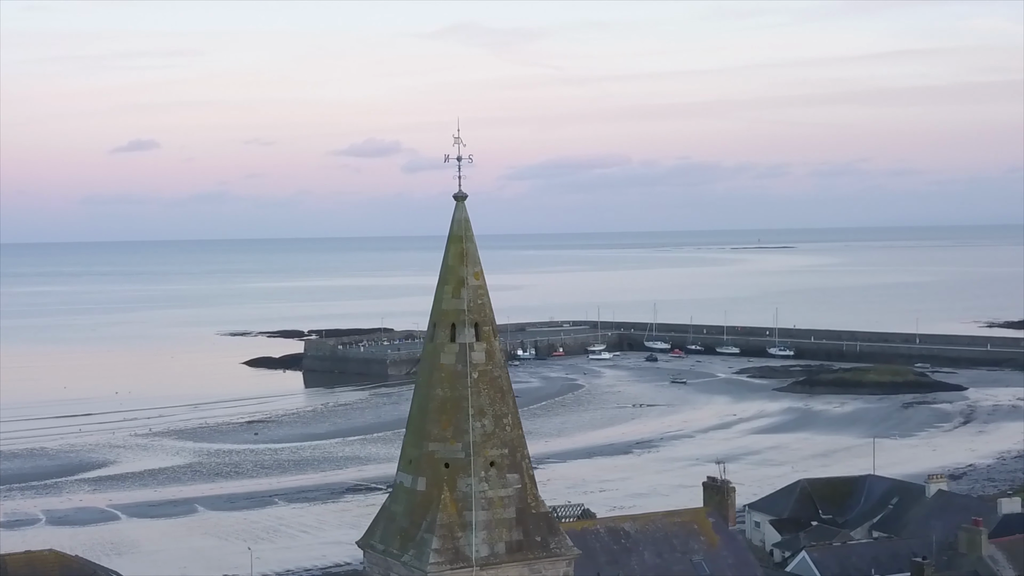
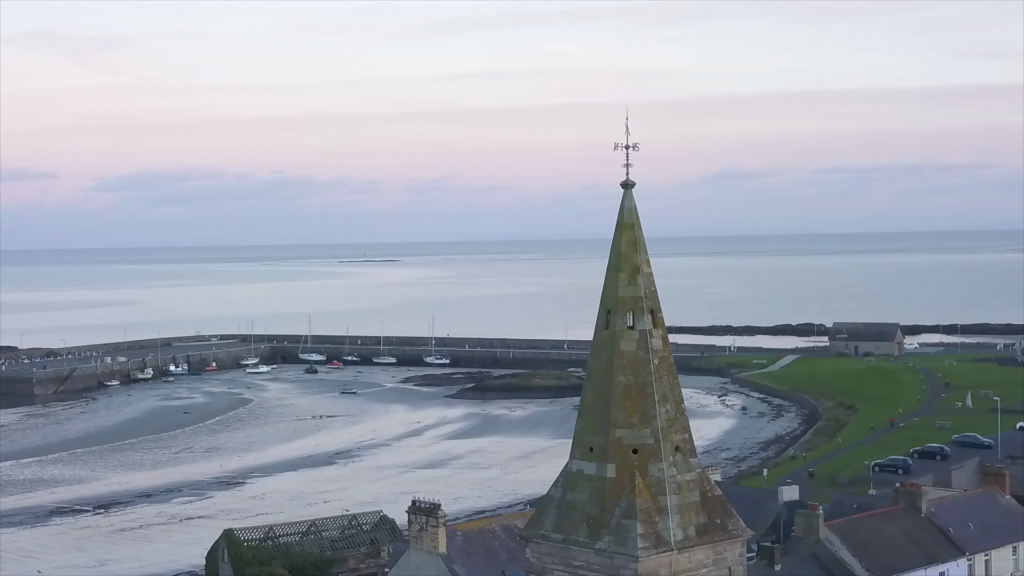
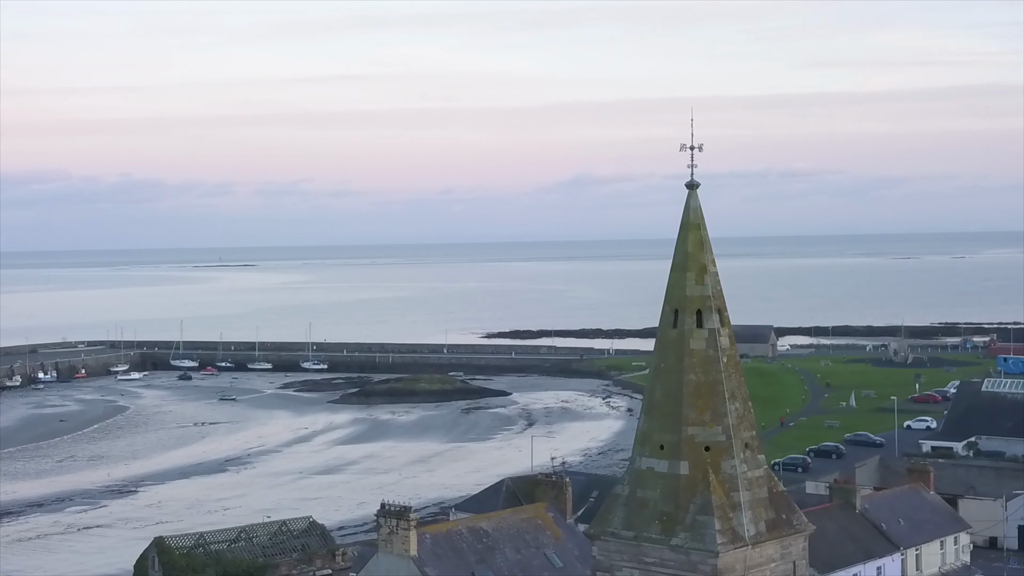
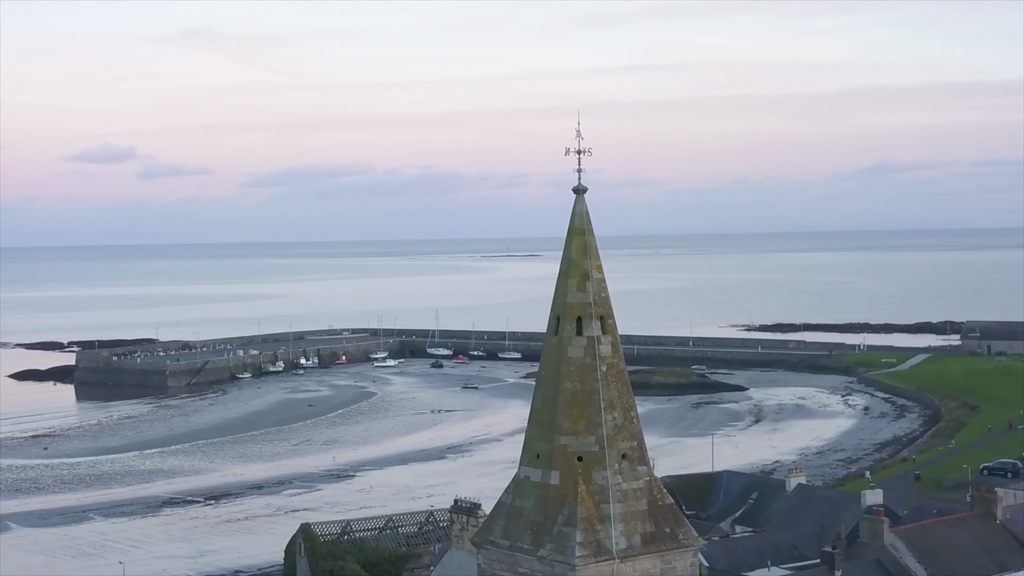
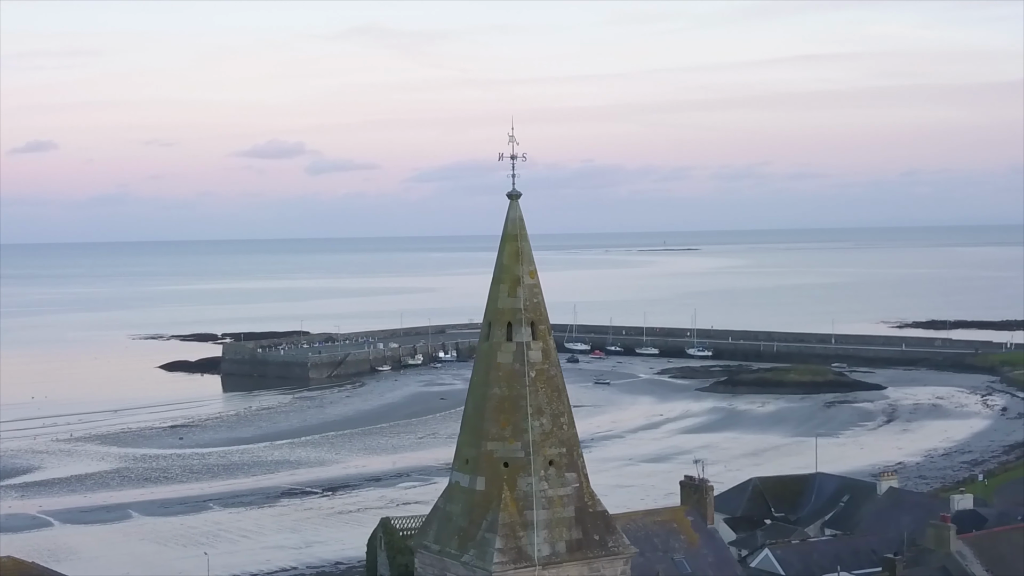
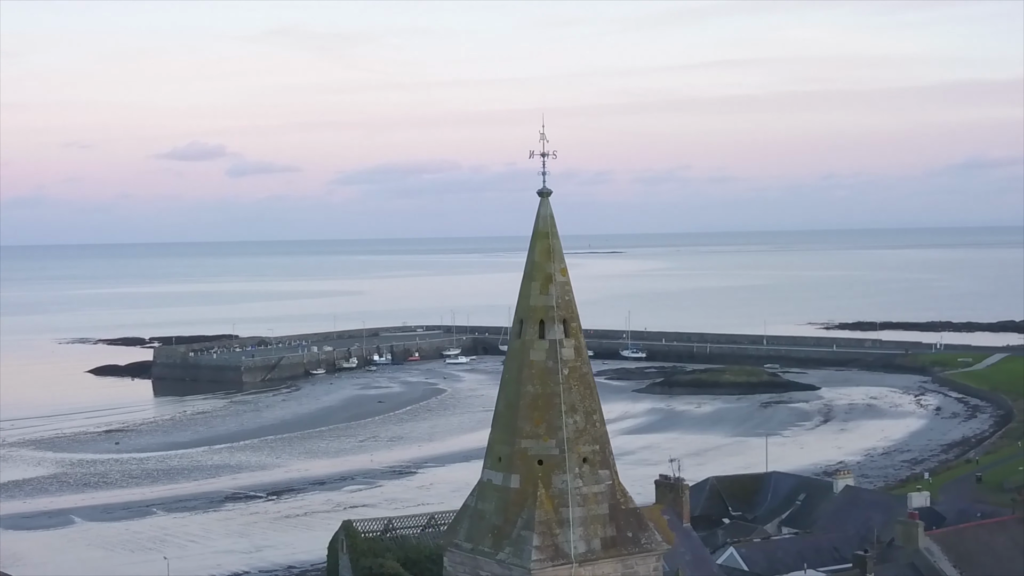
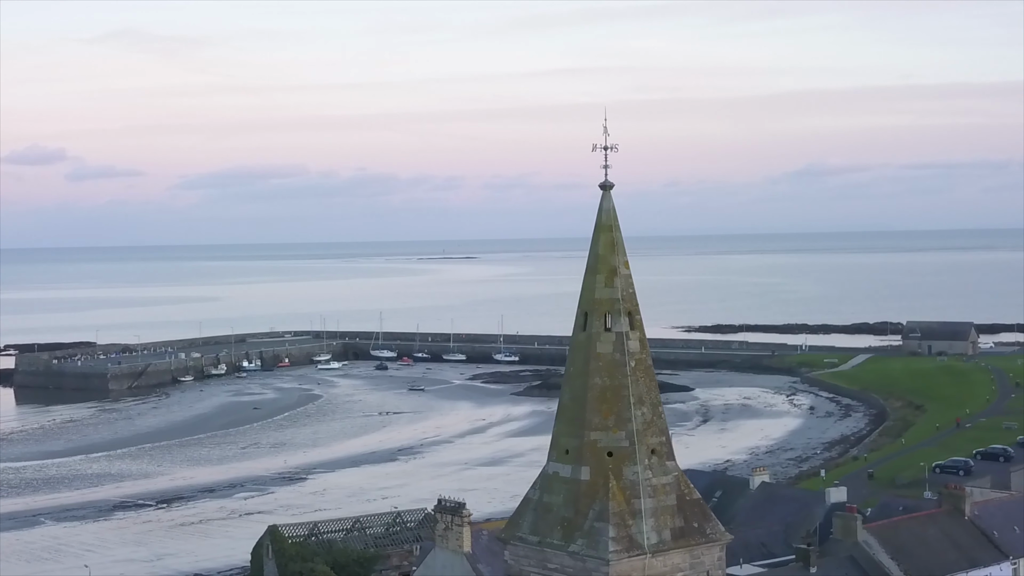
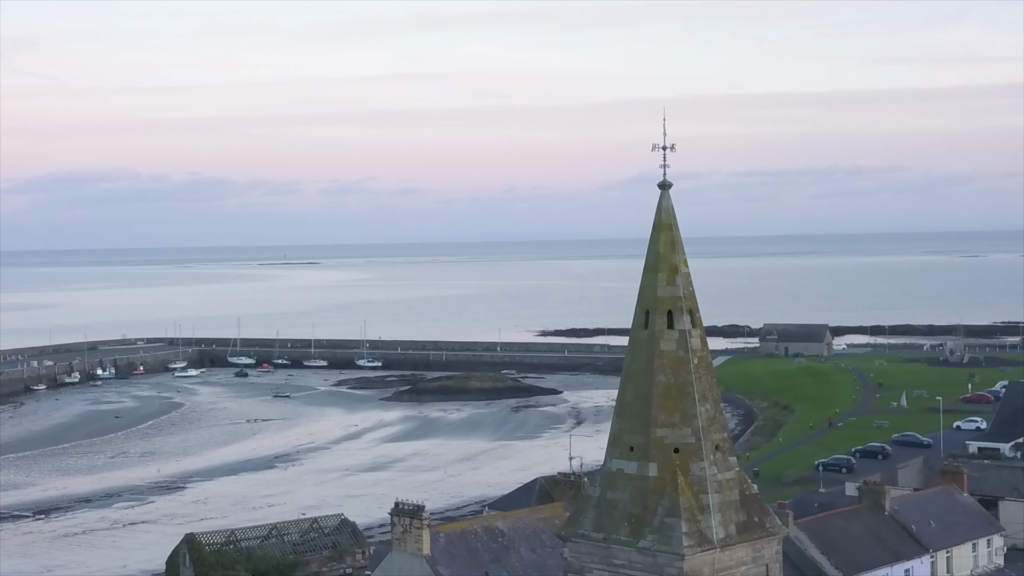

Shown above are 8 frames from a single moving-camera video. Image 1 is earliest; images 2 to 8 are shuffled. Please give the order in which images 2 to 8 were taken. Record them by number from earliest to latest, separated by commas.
5, 6, 4, 7, 2, 8, 3
